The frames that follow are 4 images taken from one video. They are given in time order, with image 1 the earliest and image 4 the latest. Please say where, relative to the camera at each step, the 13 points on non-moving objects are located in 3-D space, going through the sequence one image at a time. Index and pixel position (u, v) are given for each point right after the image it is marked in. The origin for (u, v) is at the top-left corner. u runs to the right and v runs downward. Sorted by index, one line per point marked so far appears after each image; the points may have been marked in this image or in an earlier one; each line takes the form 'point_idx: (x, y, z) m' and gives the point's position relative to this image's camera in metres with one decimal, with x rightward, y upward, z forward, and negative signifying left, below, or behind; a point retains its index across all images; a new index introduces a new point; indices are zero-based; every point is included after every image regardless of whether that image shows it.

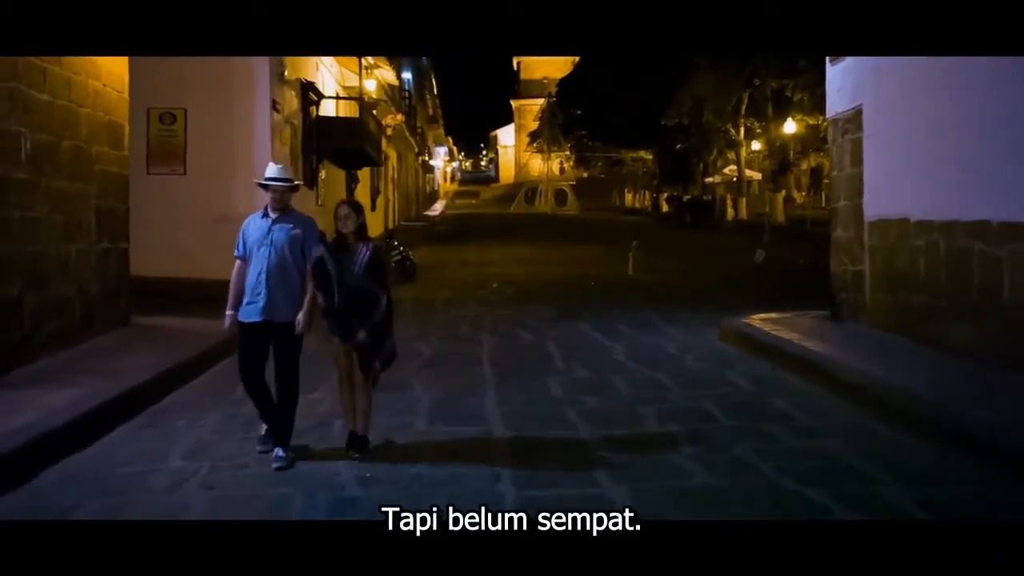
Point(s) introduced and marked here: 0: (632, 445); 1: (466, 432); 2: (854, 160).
0: (+0.8, -1.0, +7.7) m
1: (-0.4, -1.0, +8.0) m
2: (+3.9, +1.5, +13.6) m
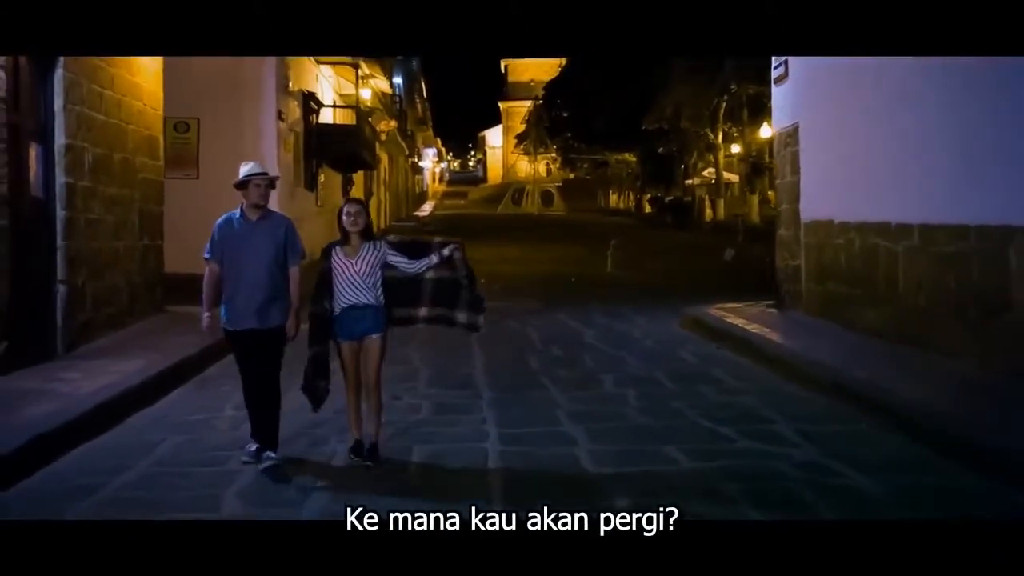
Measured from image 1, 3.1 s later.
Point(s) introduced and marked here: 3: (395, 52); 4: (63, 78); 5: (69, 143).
0: (+0.7, -0.9, +9.1) m
1: (-0.5, -0.9, +9.4) m
2: (+3.7, +1.6, +15.0) m
3: (-0.8, +1.7, +8.3) m
4: (-4.2, +2.0, +10.6) m
5: (-4.2, +1.4, +10.8) m
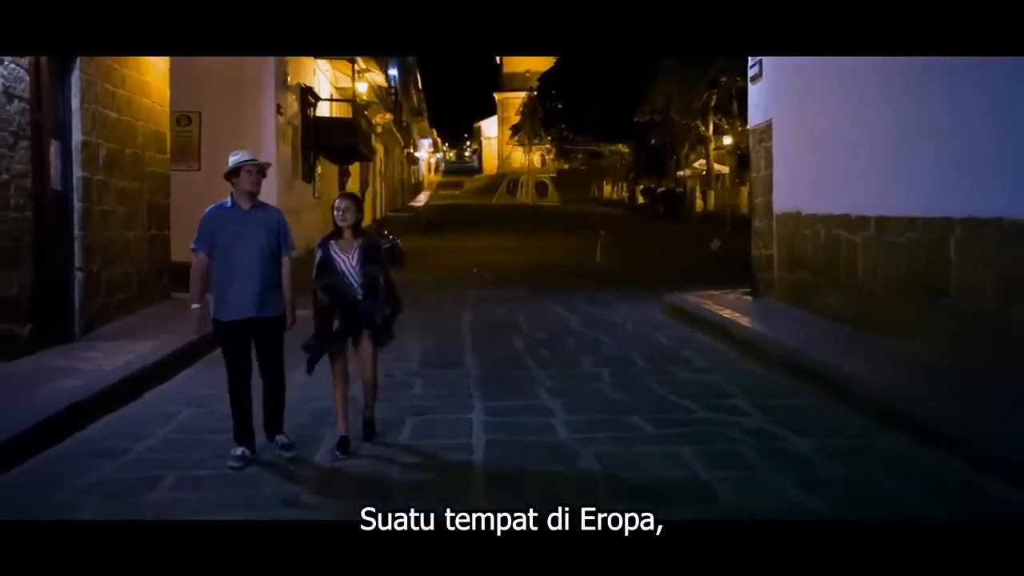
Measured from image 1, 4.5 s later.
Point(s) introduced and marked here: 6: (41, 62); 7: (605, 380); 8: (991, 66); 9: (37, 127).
0: (+0.6, -0.8, +9.6) m
1: (-0.6, -0.8, +10.0) m
2: (+3.6, +1.7, +15.6) m
3: (-0.9, +1.8, +8.9) m
4: (-4.3, +2.1, +11.2) m
5: (-4.3, +1.5, +11.3) m
6: (-4.3, +2.1, +10.3) m
7: (+0.8, -0.8, +9.8) m
8: (+4.0, +1.9, +9.5) m
9: (-4.4, +1.5, +10.4) m
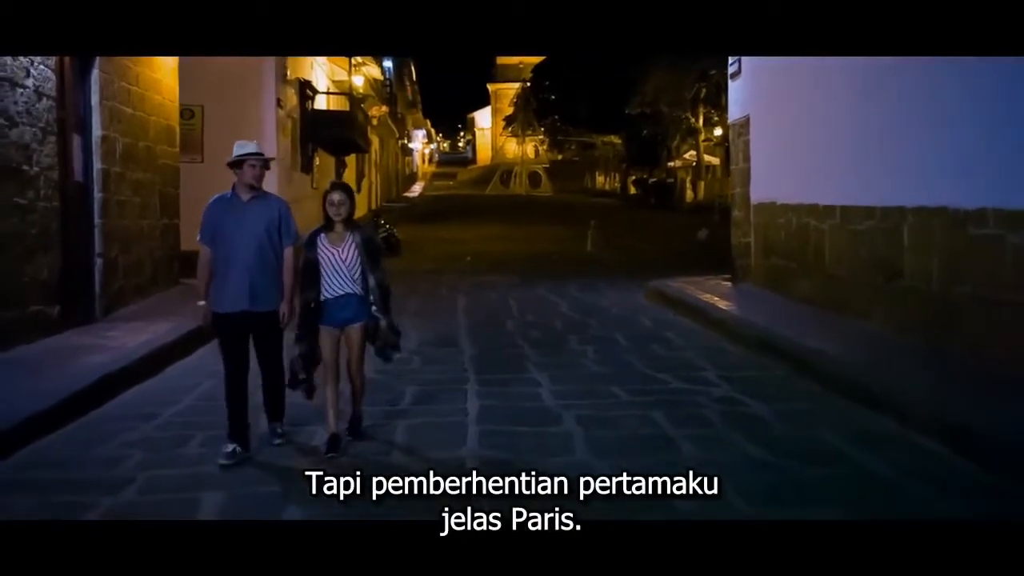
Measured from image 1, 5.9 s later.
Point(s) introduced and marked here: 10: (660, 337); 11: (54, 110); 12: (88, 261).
0: (+0.5, -0.7, +10.3) m
1: (-0.7, -0.7, +10.6) m
2: (+3.4, +1.9, +16.2) m
3: (-1.0, +2.0, +9.5) m
4: (-4.4, +2.2, +11.7) m
5: (-4.4, +1.6, +11.9) m
6: (-4.4, +2.2, +10.9) m
7: (+0.7, -0.7, +10.4) m
8: (+3.9, +2.0, +10.2) m
9: (-4.5, +1.6, +11.0) m
10: (+1.6, -0.5, +11.8) m
11: (-4.4, +1.7, +10.8) m
12: (-4.5, +0.3, +11.7) m
